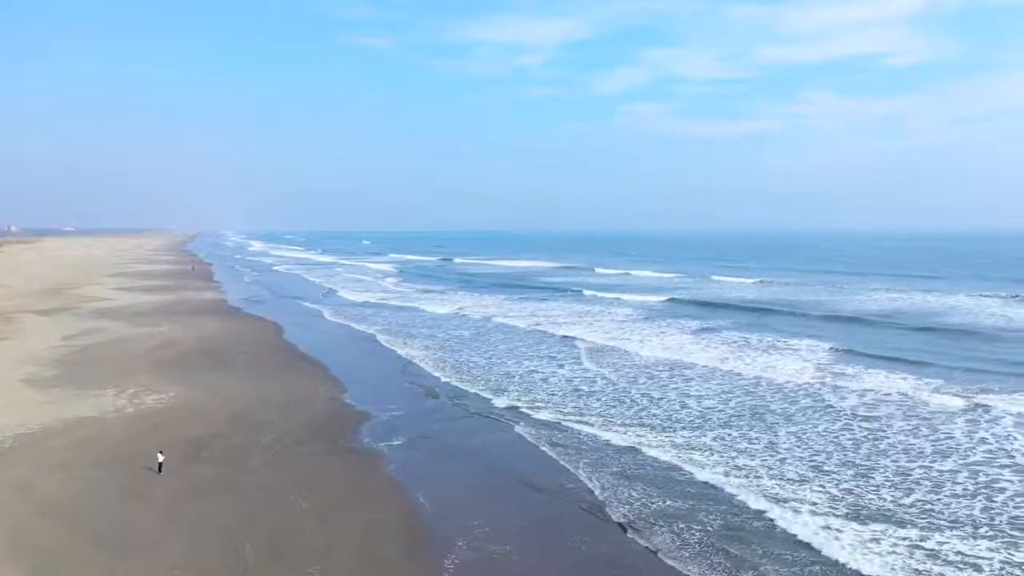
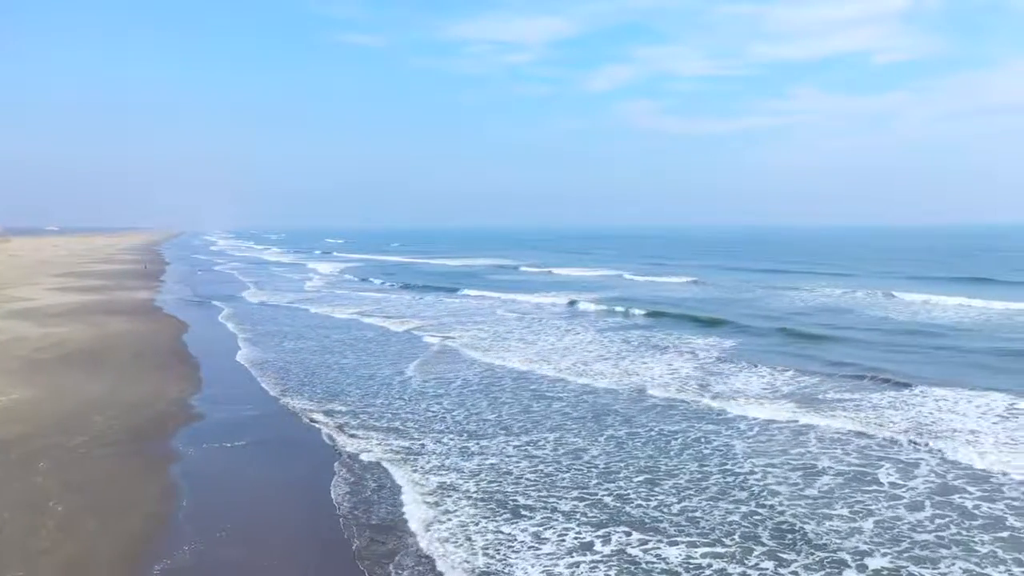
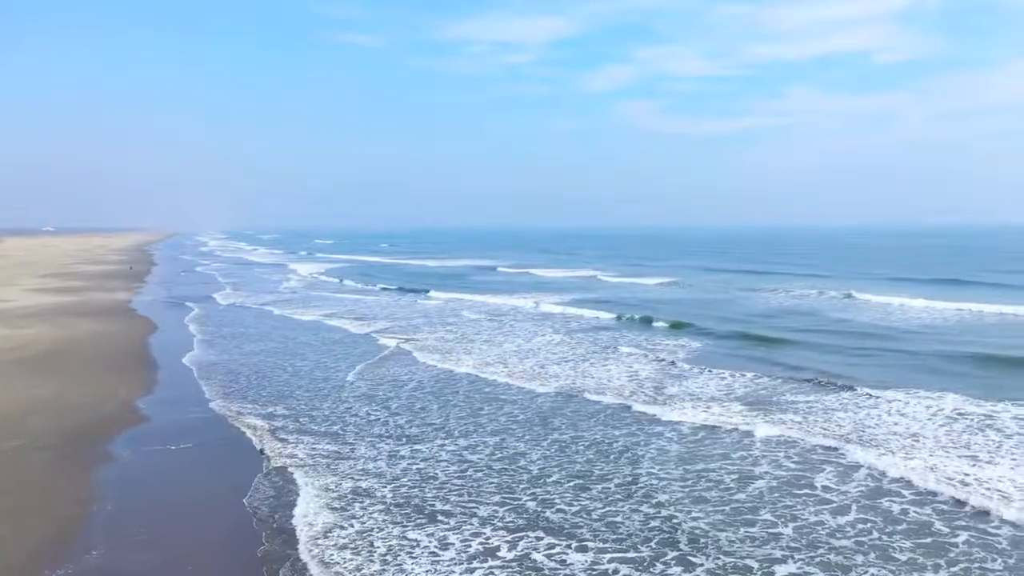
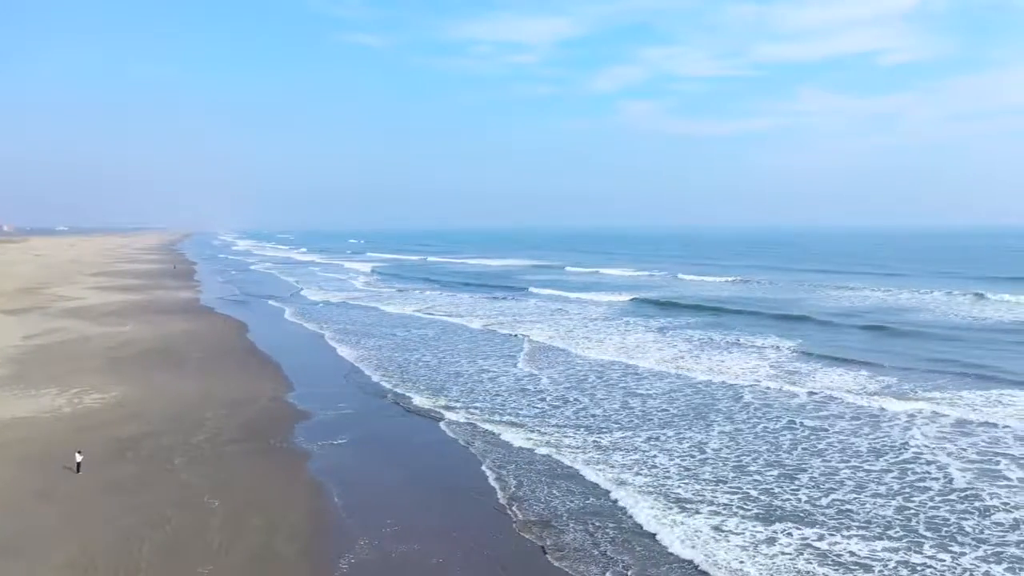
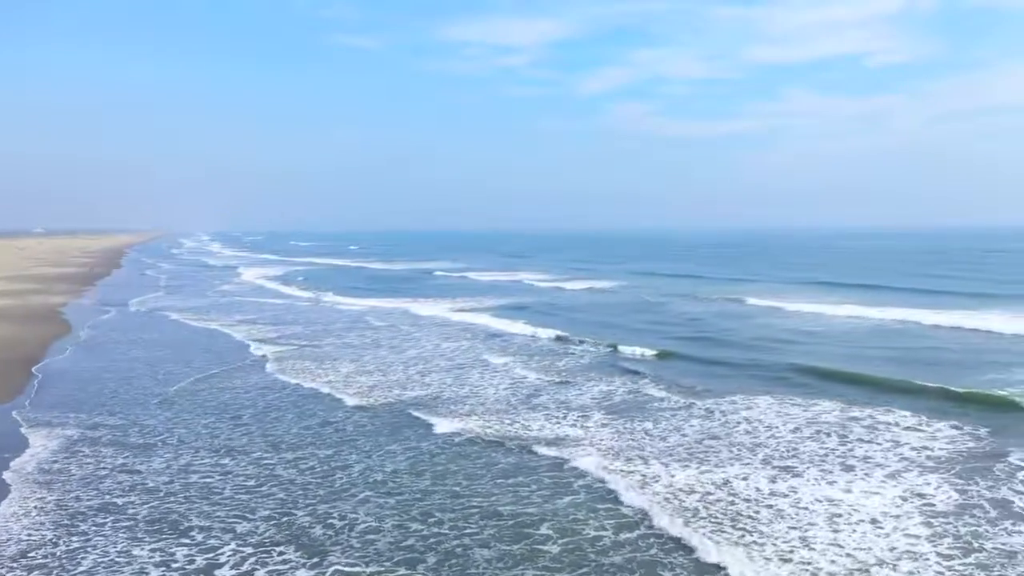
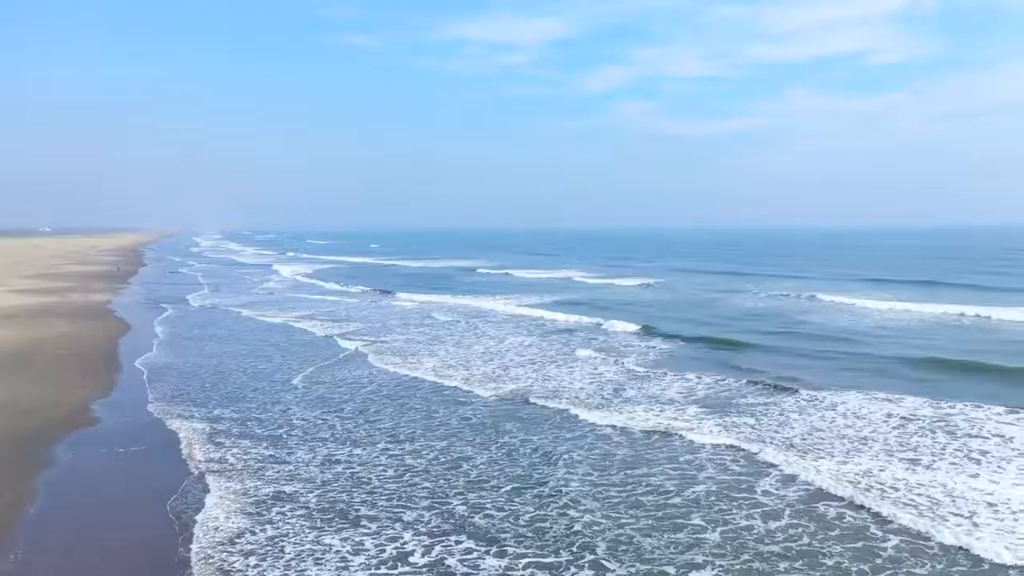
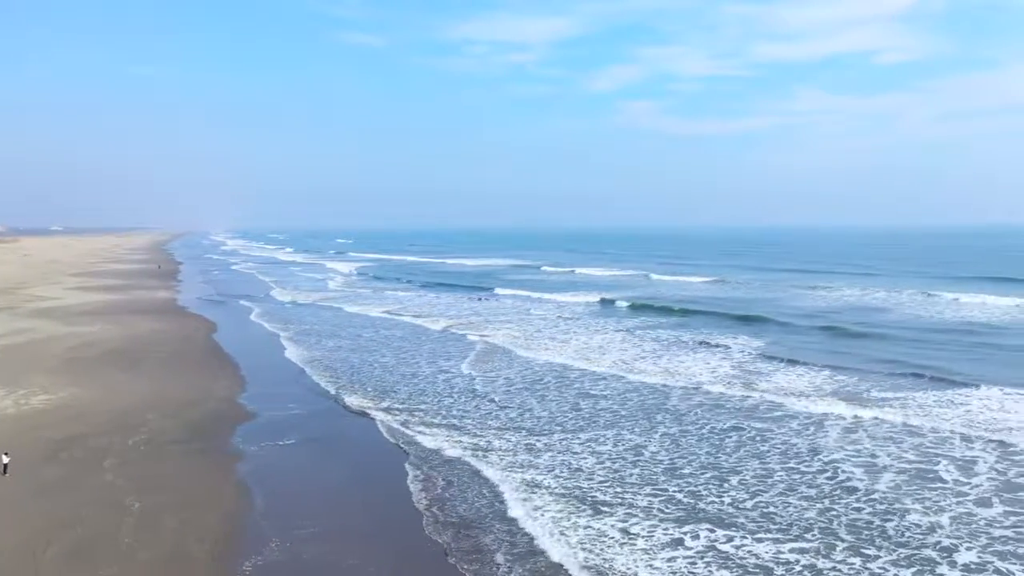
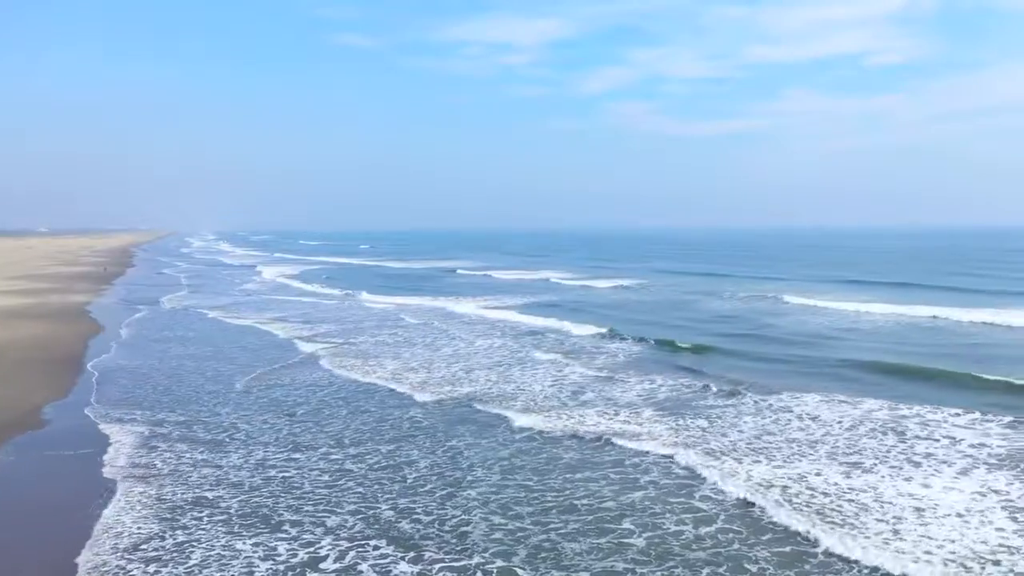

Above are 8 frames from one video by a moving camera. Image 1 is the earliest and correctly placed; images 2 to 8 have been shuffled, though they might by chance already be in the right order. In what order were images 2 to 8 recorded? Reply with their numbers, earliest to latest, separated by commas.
4, 7, 2, 3, 6, 8, 5
